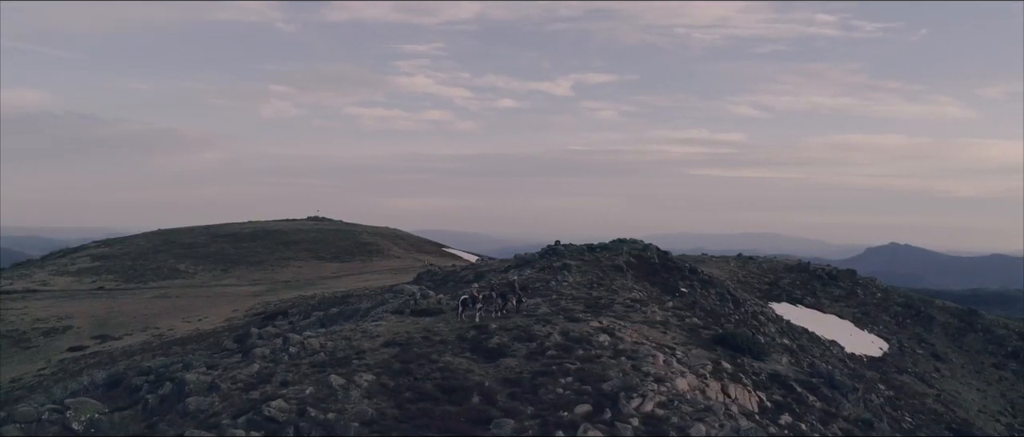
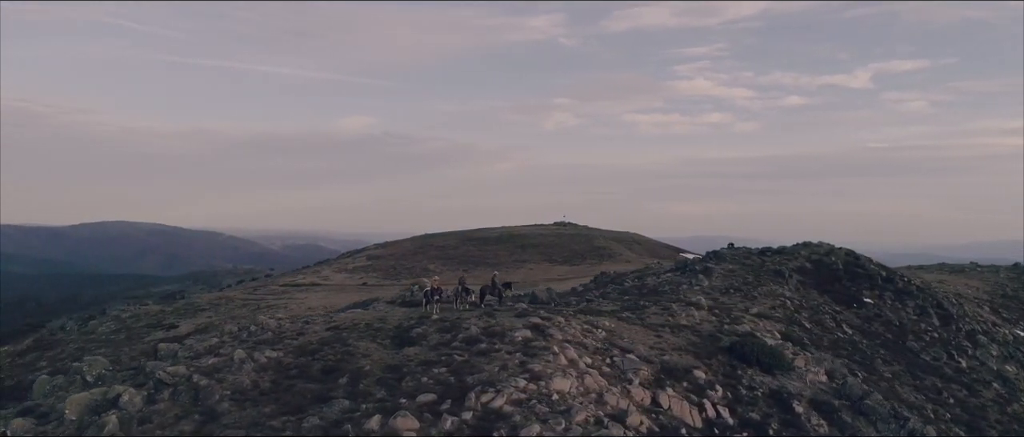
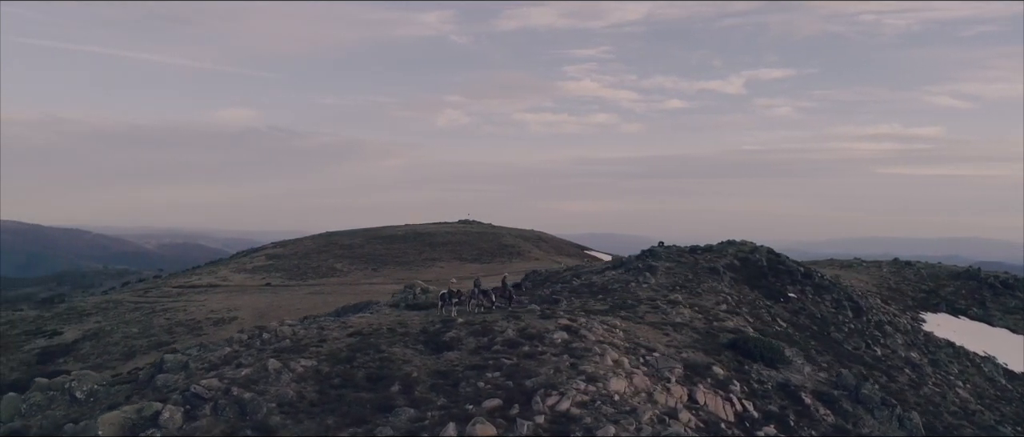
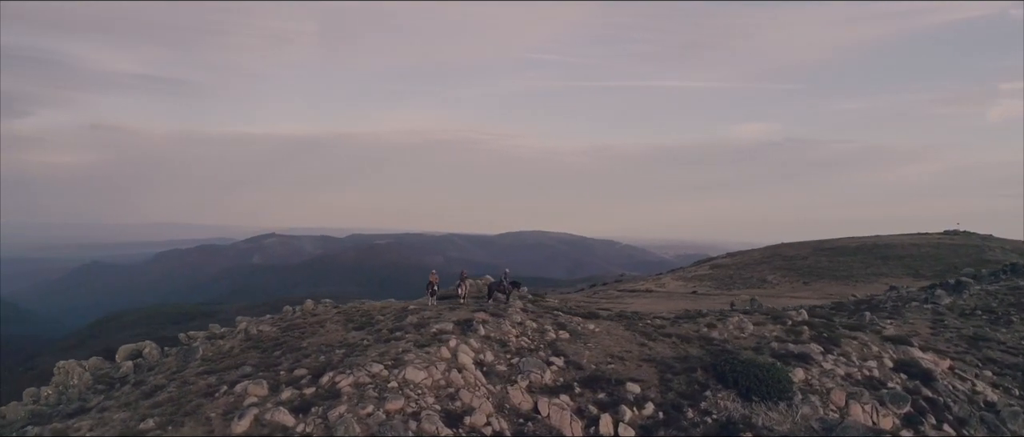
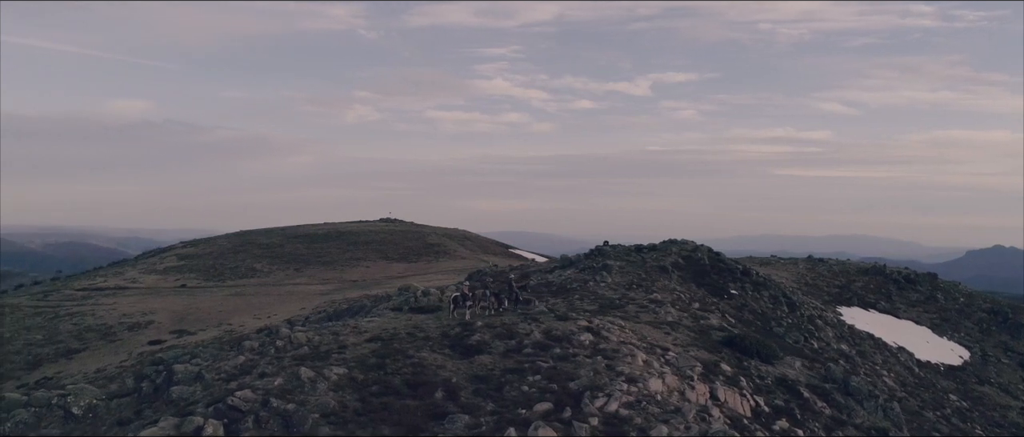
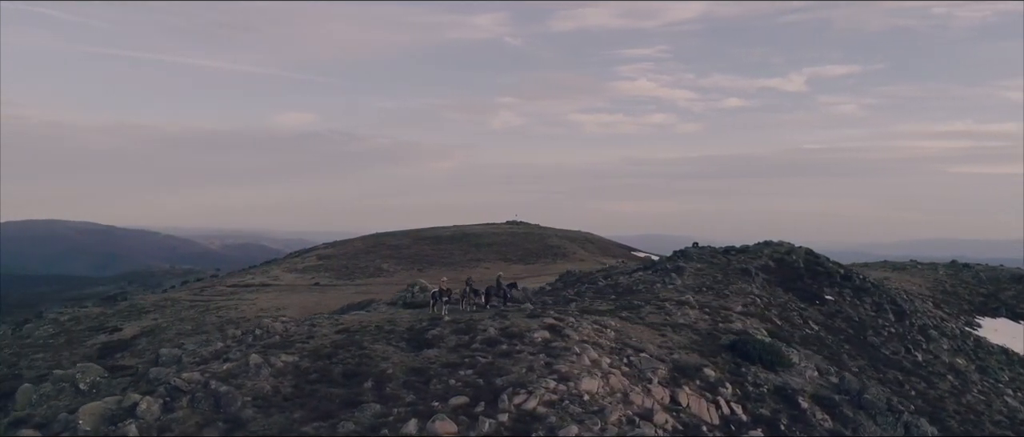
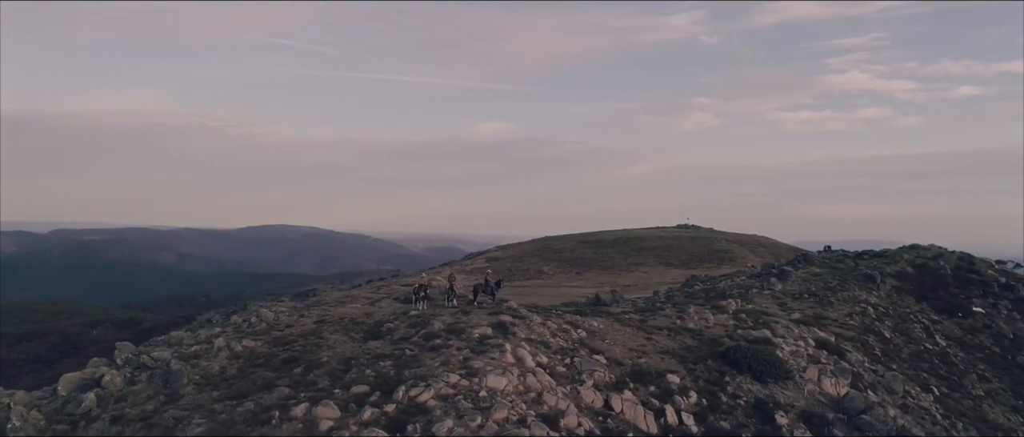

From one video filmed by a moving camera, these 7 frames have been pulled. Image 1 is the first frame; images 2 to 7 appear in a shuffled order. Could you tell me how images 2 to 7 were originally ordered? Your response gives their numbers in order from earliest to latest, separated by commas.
5, 3, 6, 2, 7, 4
